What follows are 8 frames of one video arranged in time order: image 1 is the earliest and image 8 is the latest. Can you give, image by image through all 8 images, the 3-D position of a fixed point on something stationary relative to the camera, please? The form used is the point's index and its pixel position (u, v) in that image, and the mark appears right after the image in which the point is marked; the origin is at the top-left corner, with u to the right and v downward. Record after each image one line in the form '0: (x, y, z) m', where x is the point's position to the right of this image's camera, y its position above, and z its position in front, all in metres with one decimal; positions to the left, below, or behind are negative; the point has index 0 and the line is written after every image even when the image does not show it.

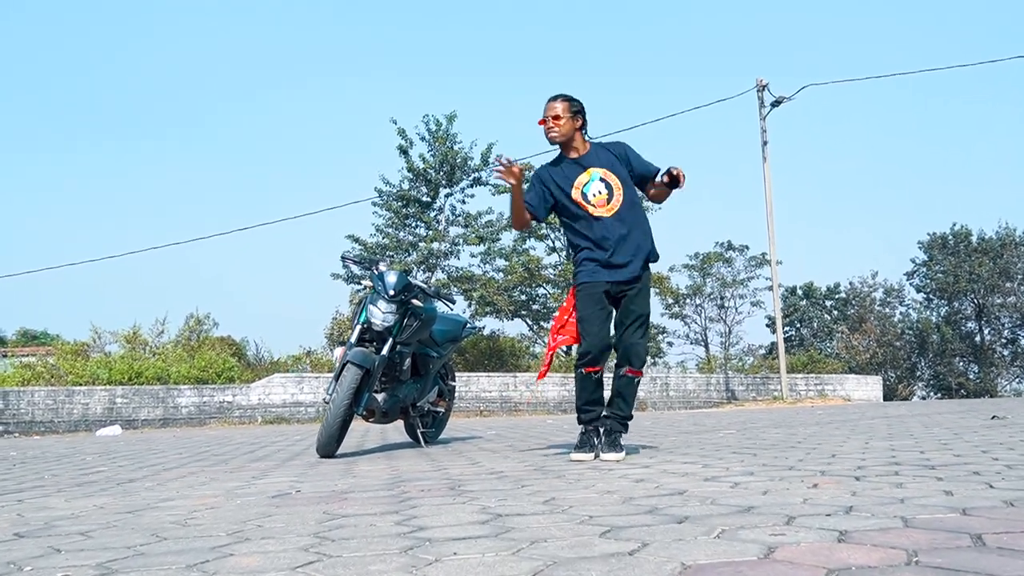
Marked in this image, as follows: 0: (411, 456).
0: (-0.6, -1.1, +6.3) m
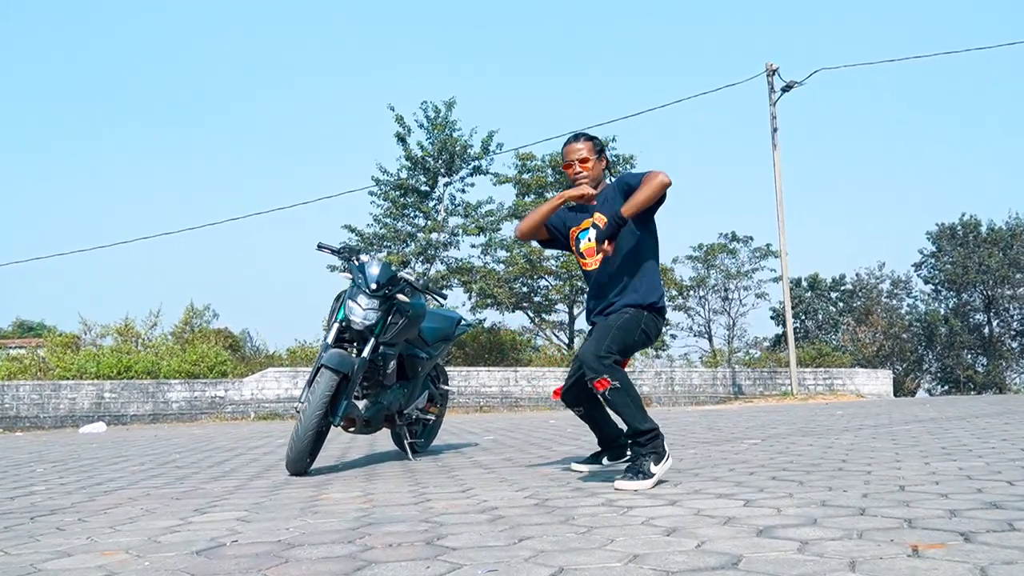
0: (-0.7, -1.1, +5.6) m
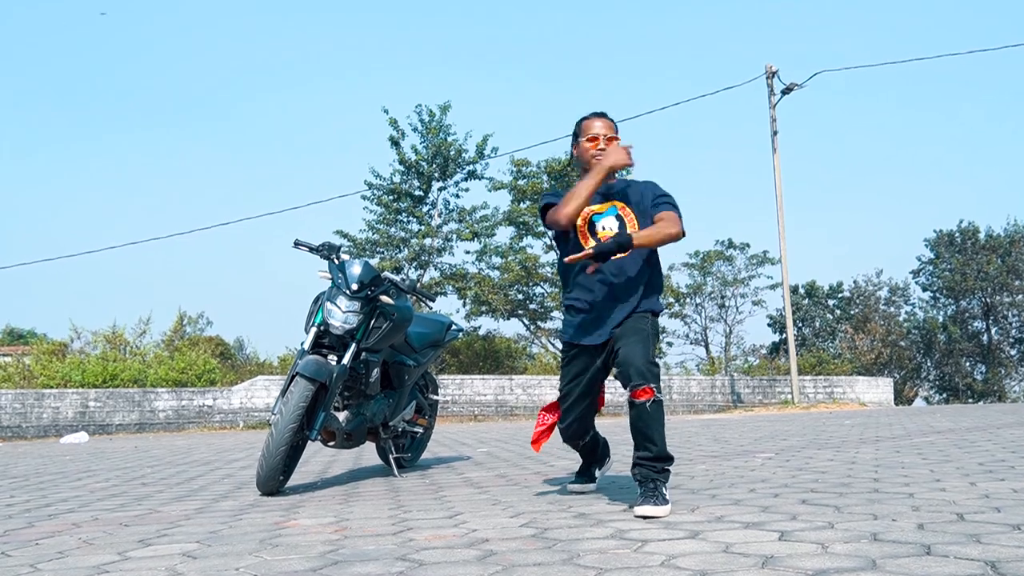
0: (-0.7, -1.1, +5.2) m
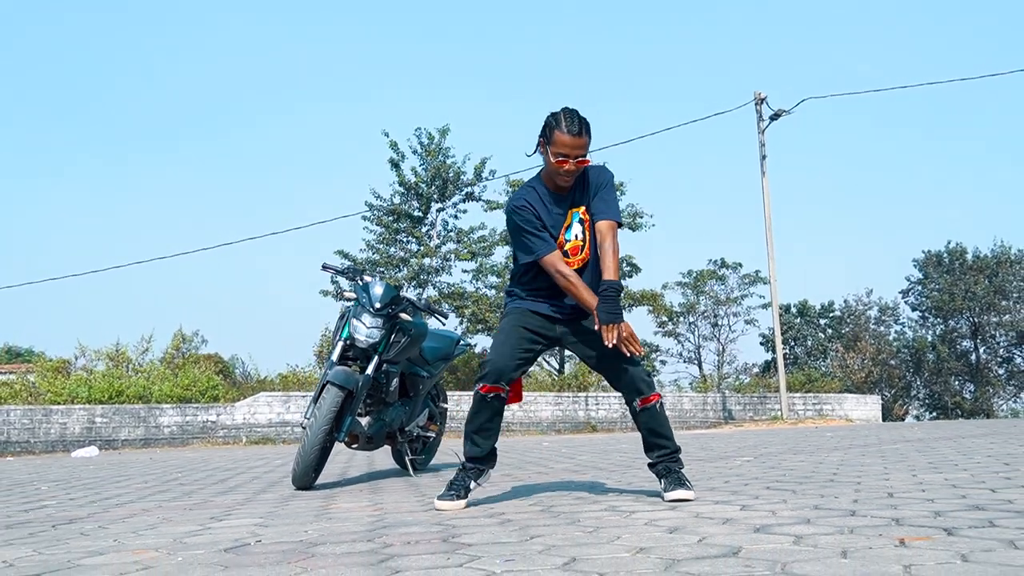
0: (-0.7, -1.2, +5.7) m
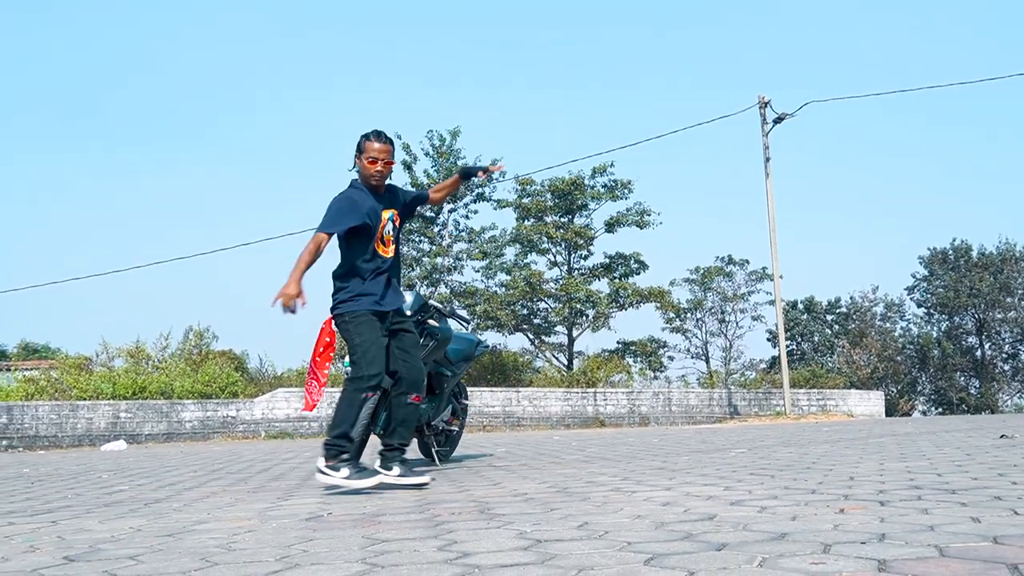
0: (-0.6, -1.2, +6.3) m
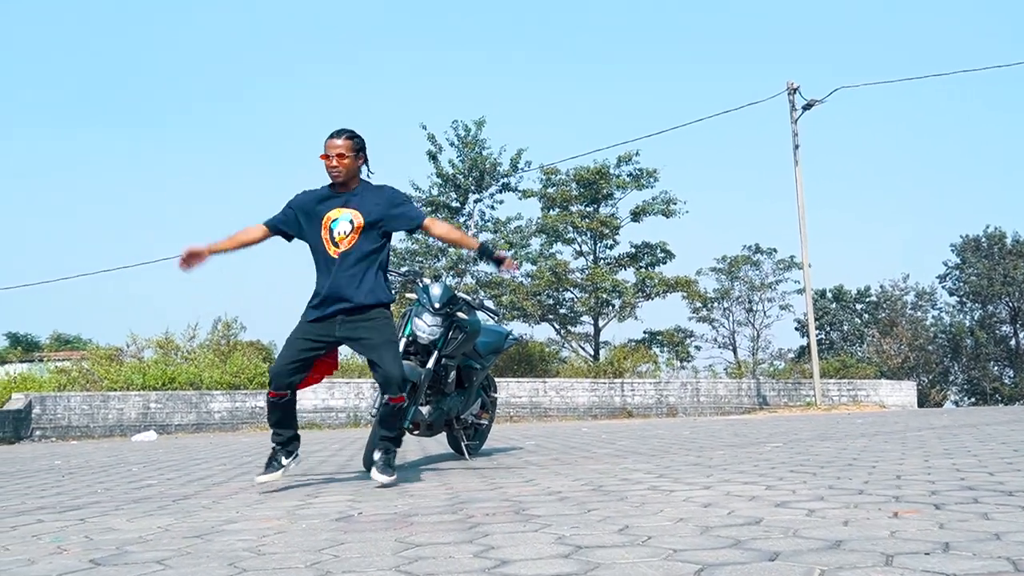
0: (-0.4, -1.2, +6.2) m
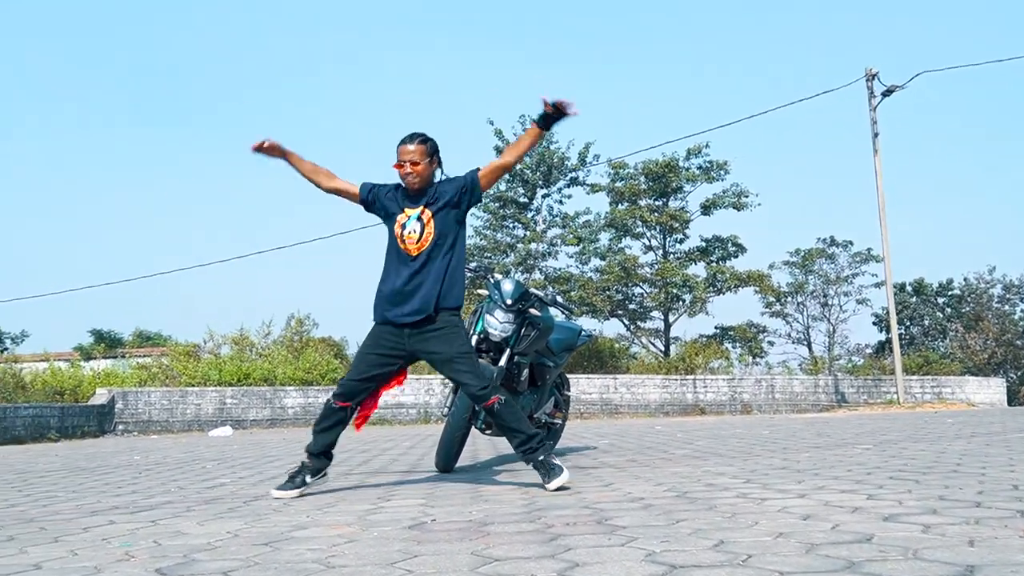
0: (+0.1, -1.2, +6.1) m
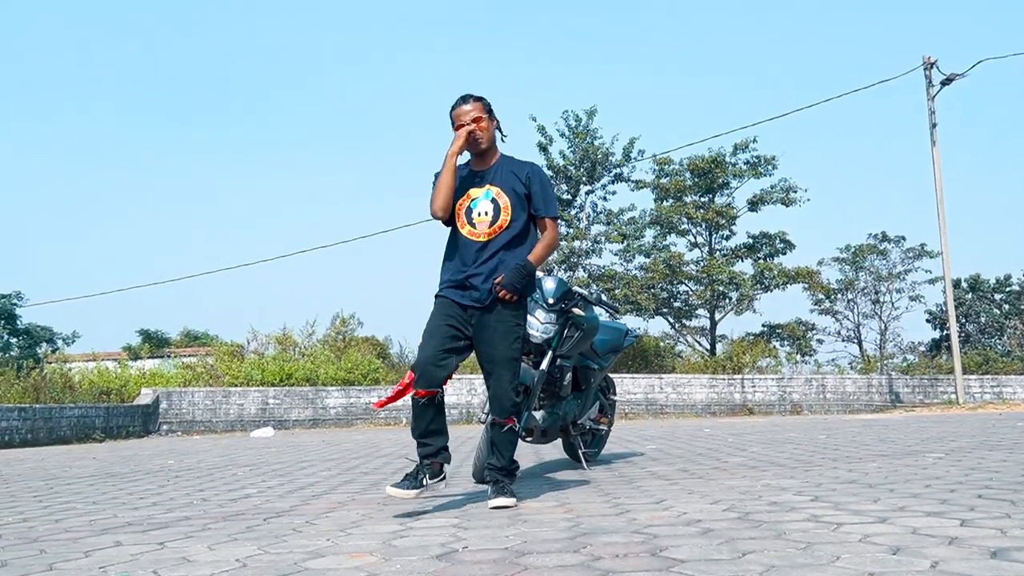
0: (+0.3, -1.1, +5.8) m
